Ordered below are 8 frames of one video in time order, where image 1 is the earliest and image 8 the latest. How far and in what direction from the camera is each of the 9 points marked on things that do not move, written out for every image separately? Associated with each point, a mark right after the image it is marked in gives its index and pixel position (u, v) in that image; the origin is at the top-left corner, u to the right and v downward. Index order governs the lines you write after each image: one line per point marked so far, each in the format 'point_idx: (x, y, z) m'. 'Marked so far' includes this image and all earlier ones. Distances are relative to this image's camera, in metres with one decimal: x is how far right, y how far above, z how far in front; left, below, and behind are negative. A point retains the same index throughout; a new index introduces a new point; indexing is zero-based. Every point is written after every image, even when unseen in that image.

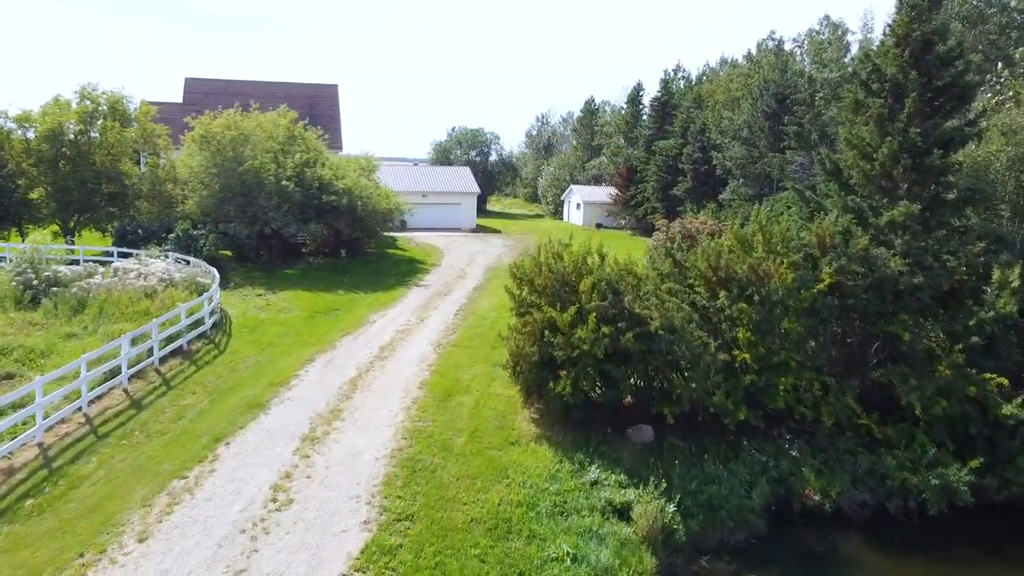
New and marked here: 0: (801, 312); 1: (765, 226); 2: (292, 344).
0: (+6.1, -0.5, +12.3) m
1: (+5.8, +1.4, +13.1) m
2: (-6.7, -1.7, +17.7) m
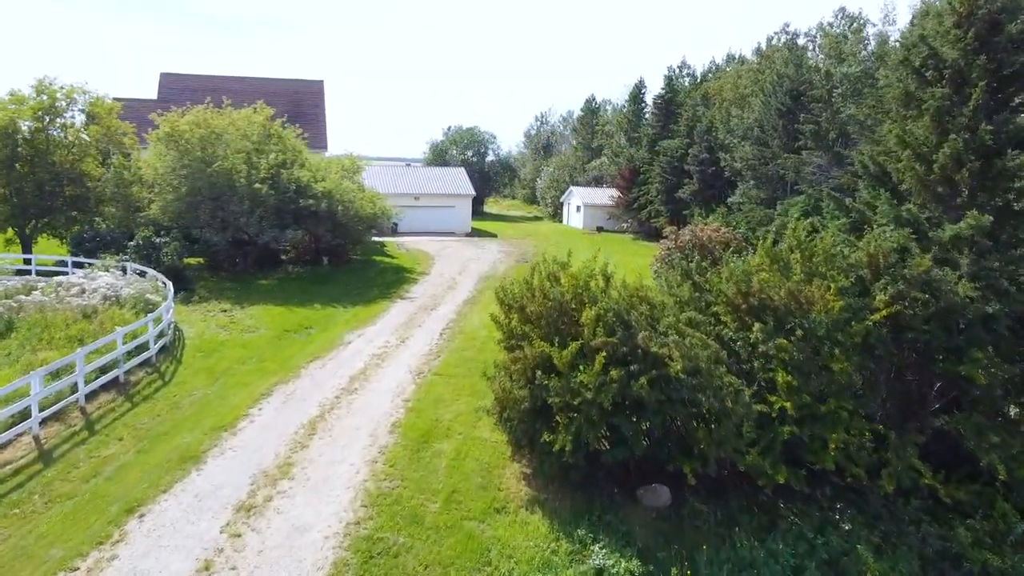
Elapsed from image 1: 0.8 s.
0: (+5.9, -1.0, +10.0) m
1: (+5.5, +0.9, +10.9) m
2: (-7.0, -2.2, +15.4) m
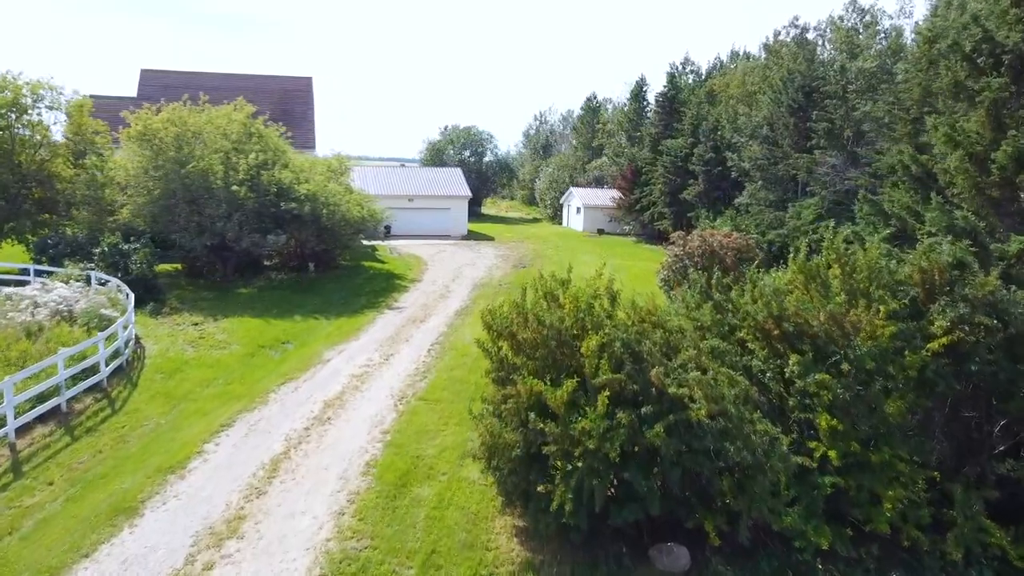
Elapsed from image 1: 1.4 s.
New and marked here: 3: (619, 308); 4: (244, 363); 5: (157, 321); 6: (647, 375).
0: (+5.7, -1.4, +8.4) m
1: (+5.4, +0.5, +9.3) m
2: (-7.2, -2.6, +13.8) m
3: (+1.7, -0.3, +9.1) m
4: (-7.5, -2.1, +16.2) m
5: (-11.6, -1.1, +19.0) m
6: (+1.8, -1.2, +7.9) m
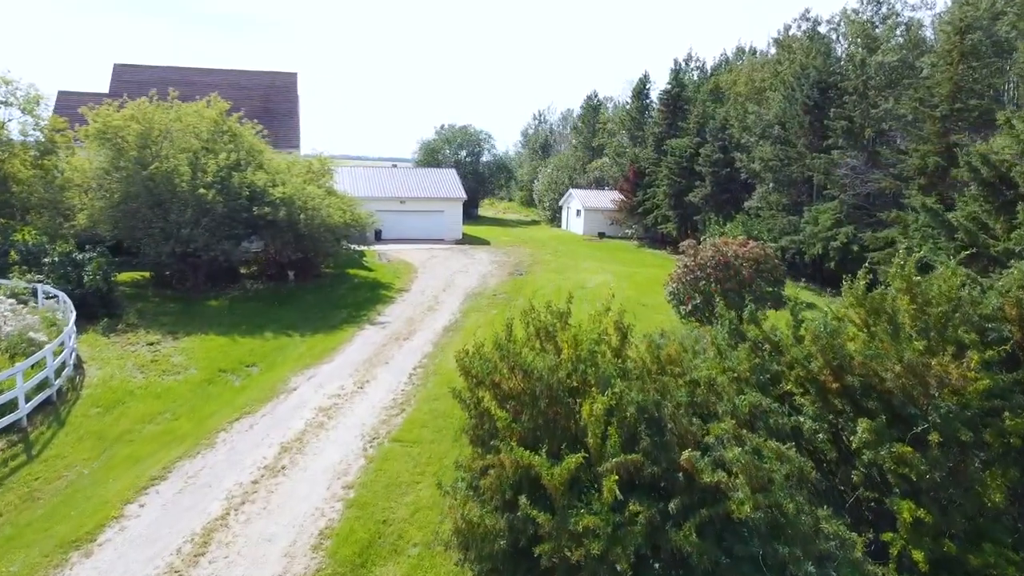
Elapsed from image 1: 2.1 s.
0: (+5.5, -1.9, +6.5) m
1: (+5.1, 0.0, +7.4) m
2: (-7.4, -3.1, +11.9) m
3: (+1.5, -0.8, +7.1) m
4: (-7.8, -2.6, +14.3) m
5: (-11.9, -1.5, +17.0) m
6: (+1.6, -1.6, +5.9) m
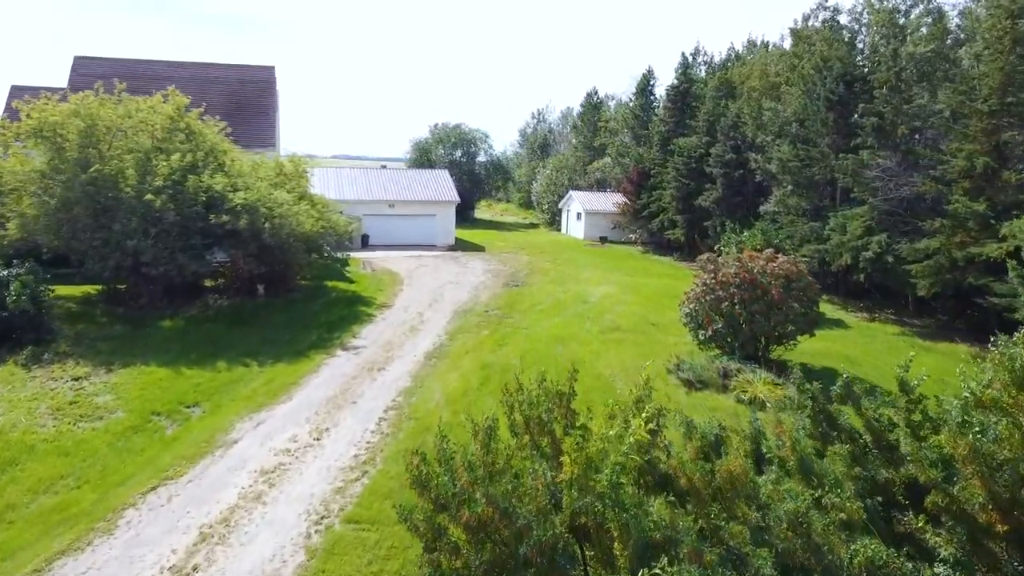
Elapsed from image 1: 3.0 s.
0: (+5.3, -2.5, +3.9) m
1: (+4.9, -0.6, +4.8) m
2: (-7.6, -3.7, +9.3) m
3: (+1.2, -1.4, +4.5) m
4: (-8.0, -3.2, +11.7) m
5: (-12.1, -2.1, +14.5) m
6: (+1.4, -2.3, +3.3) m
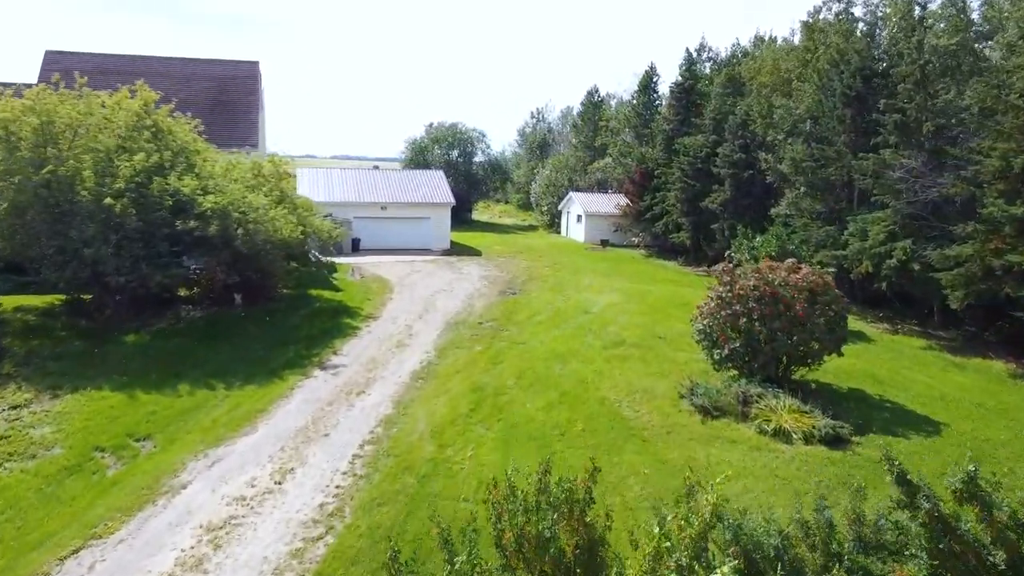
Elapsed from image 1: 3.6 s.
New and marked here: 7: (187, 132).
0: (+5.2, -2.8, +2.3) m
1: (+4.8, -0.9, +3.2) m
2: (-7.7, -4.0, +7.7) m
3: (+1.1, -1.7, +2.9) m
4: (-8.1, -3.5, +10.1) m
5: (-12.2, -2.5, +12.8) m
6: (+1.3, -2.6, +1.7) m
7: (-11.1, +5.3, +19.7) m
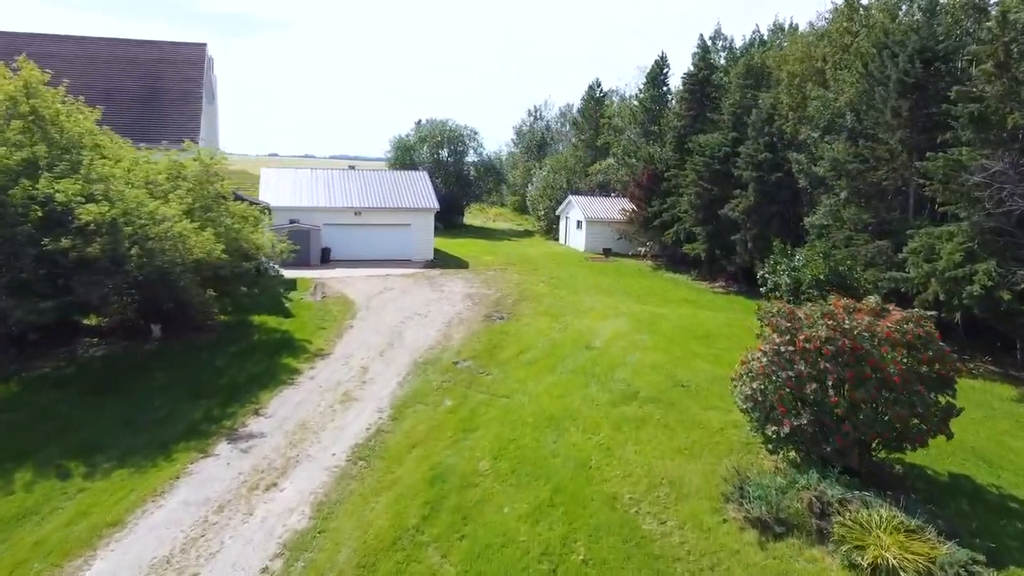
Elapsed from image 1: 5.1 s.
0: (+4.7, -3.7, -1.9) m
1: (+4.3, -1.8, -1.0) m
2: (-8.2, -4.9, +3.5) m
3: (+0.6, -2.6, -1.3) m
4: (-8.6, -4.4, +5.9) m
5: (-12.7, -3.4, +8.6) m
6: (+0.8, -3.5, -2.5) m
7: (-11.6, +4.4, +15.5) m
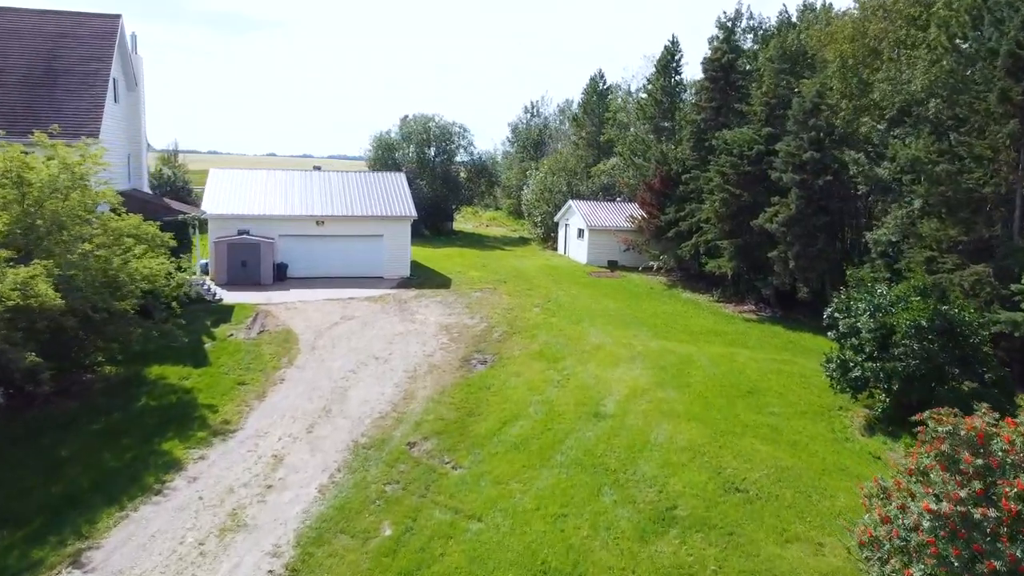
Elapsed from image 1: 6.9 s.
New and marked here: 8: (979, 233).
0: (+4.3, -4.8, -6.7) m
1: (+3.9, -2.9, -5.9) m
2: (-8.6, -6.0, -1.4) m
3: (+0.2, -3.7, -6.1) m
4: (-9.0, -5.5, +1.0) m
5: (-13.1, -4.4, +3.7) m
6: (+0.4, -4.6, -7.3) m
7: (-12.0, +3.4, +10.6) m
8: (+12.7, +1.5, +15.6) m
